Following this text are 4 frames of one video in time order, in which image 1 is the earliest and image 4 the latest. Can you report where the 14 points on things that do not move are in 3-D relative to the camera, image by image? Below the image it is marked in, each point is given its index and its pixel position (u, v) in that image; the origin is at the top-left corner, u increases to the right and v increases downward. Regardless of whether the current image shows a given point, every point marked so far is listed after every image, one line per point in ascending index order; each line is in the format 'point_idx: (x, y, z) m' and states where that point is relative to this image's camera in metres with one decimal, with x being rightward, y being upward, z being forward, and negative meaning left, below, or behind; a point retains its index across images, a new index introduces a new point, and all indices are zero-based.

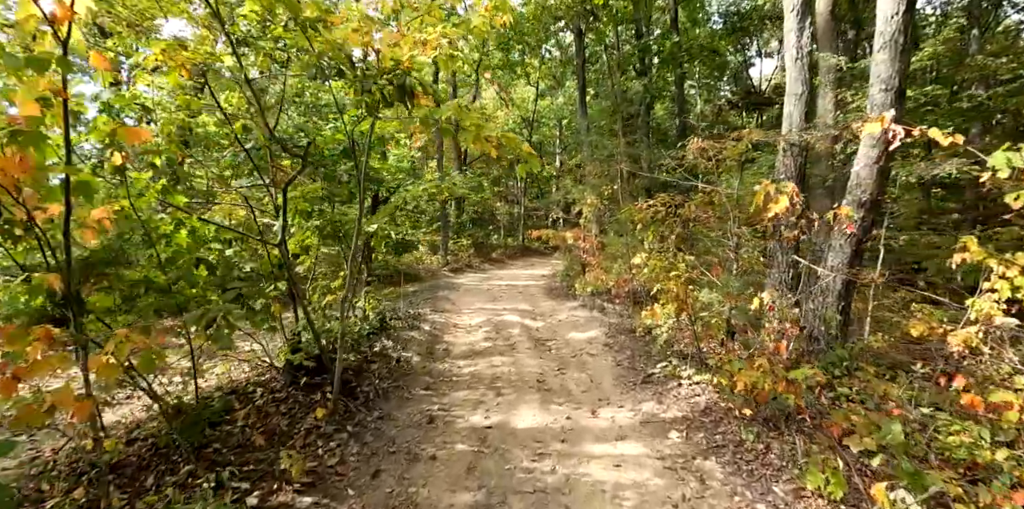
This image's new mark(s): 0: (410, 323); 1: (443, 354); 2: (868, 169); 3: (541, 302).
0: (-1.8, -1.2, +9.9) m
1: (-1.0, -1.5, +8.3) m
2: (+4.7, +1.1, +7.2) m
3: (+0.7, -1.1, +13.3) m
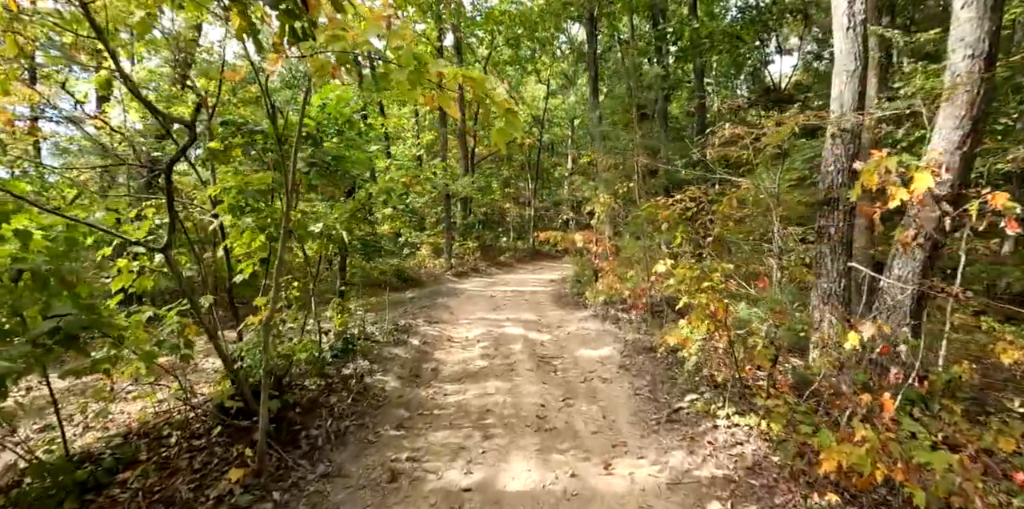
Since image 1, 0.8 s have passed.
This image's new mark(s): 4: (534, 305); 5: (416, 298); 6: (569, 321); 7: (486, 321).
0: (-1.8, -1.3, +8.7) m
1: (-1.1, -1.6, +7.1) m
2: (+4.6, +1.1, +5.8) m
3: (+0.8, -1.2, +12.0) m
4: (+0.5, -1.2, +12.8) m
5: (-2.4, -1.1, +13.9) m
6: (+1.2, -1.3, +11.0) m
7: (-0.5, -1.3, +10.9) m
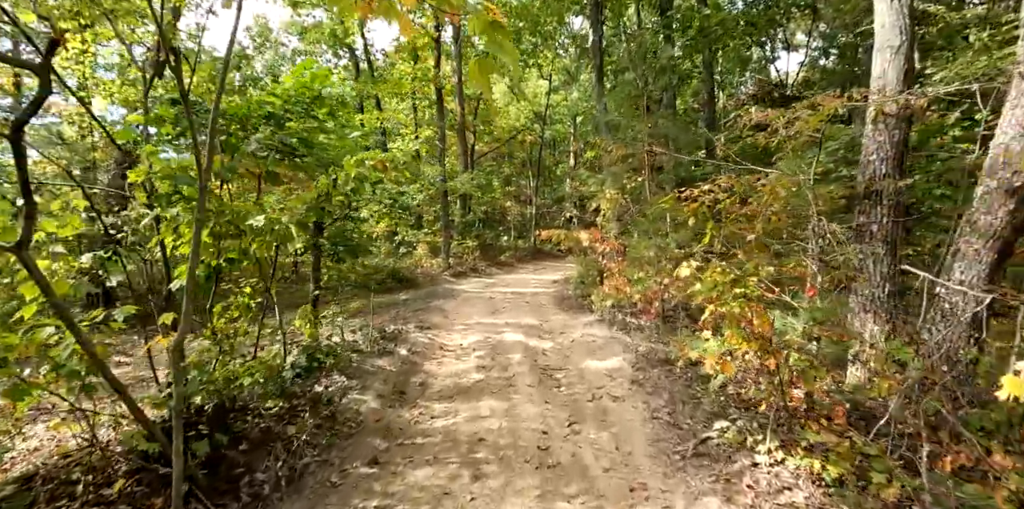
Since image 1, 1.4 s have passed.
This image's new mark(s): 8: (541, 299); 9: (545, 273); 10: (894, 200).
0: (-1.9, -1.3, +7.8) m
1: (-1.1, -1.6, +6.2) m
2: (+4.6, +1.0, +4.9) m
3: (+0.8, -1.2, +11.1) m
4: (+0.5, -1.2, +11.9) m
5: (-2.4, -1.1, +13.0) m
6: (+1.1, -1.3, +10.2) m
7: (-0.5, -1.3, +10.0) m
8: (+0.7, -1.1, +13.2) m
9: (+1.2, -0.7, +19.9) m
10: (+4.5, +0.6, +6.4) m
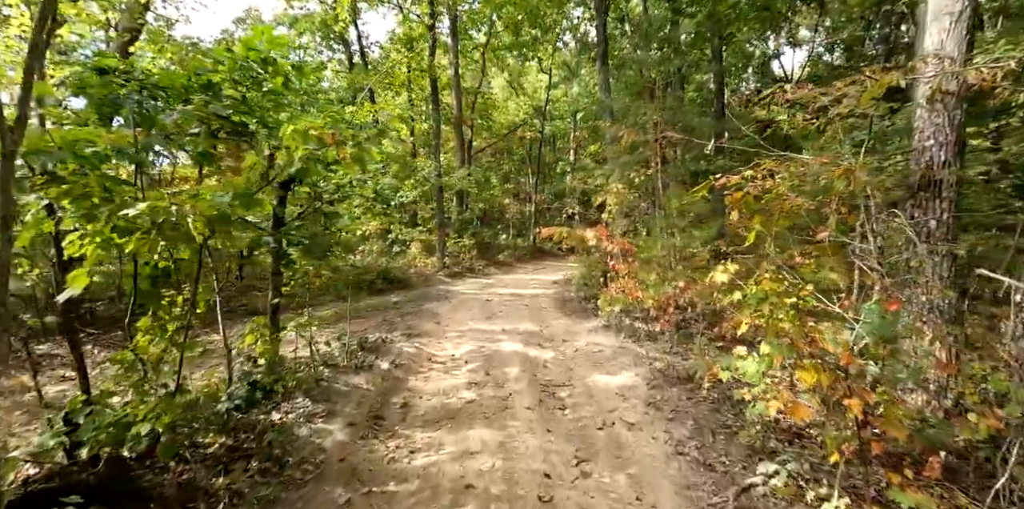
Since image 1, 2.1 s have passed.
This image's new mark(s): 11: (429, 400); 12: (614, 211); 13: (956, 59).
0: (-1.9, -1.3, +6.8) m
1: (-1.1, -1.6, +5.3) m
2: (+4.6, +1.0, +4.0) m
3: (+0.7, -1.2, +10.2) m
4: (+0.5, -1.2, +11.0) m
5: (-2.5, -1.1, +12.1) m
6: (+1.1, -1.3, +9.2) m
7: (-0.6, -1.3, +9.1) m
8: (+0.6, -1.1, +12.2) m
9: (+1.2, -0.6, +18.9) m
10: (+4.4, +0.6, +5.4) m
11: (-0.9, -1.6, +5.9) m
12: (+1.8, +0.8, +9.7) m
13: (+4.6, +2.0, +5.6) m
